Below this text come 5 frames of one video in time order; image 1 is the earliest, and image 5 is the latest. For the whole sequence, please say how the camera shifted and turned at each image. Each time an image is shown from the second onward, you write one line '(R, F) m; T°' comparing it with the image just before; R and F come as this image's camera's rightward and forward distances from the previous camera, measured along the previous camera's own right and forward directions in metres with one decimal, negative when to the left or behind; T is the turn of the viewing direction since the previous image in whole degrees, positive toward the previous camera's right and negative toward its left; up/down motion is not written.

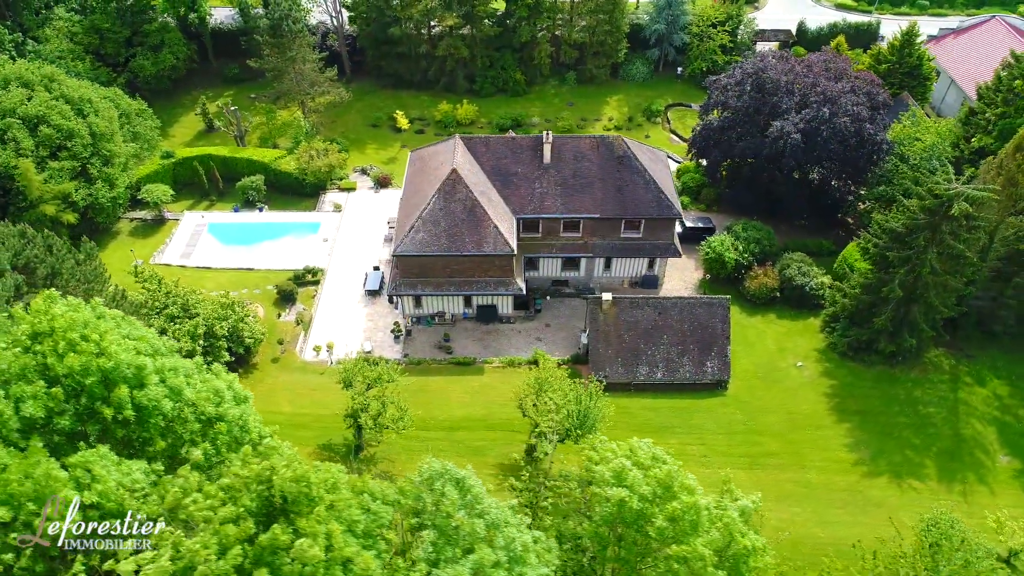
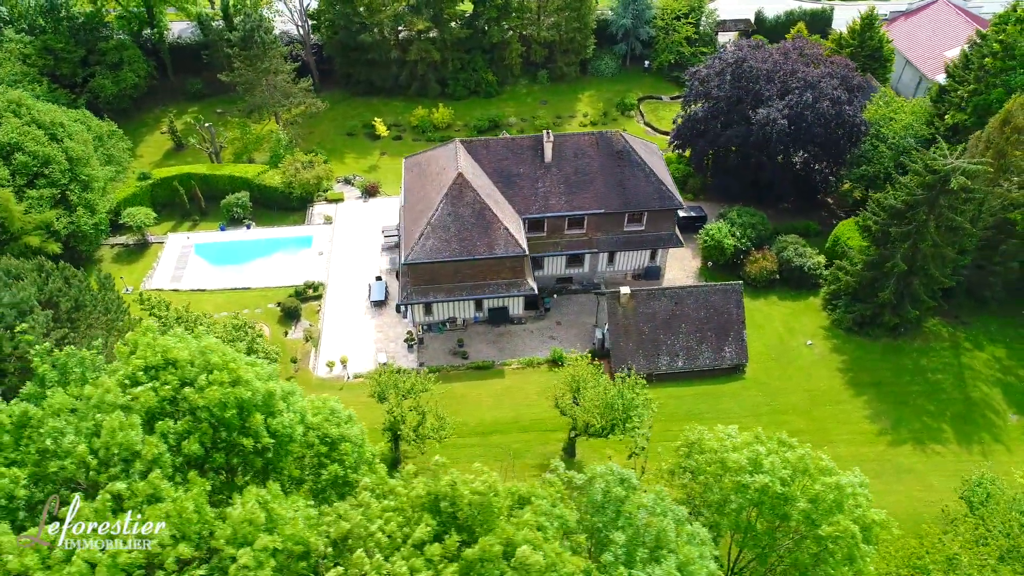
(-3.8, +0.2) m; +4°
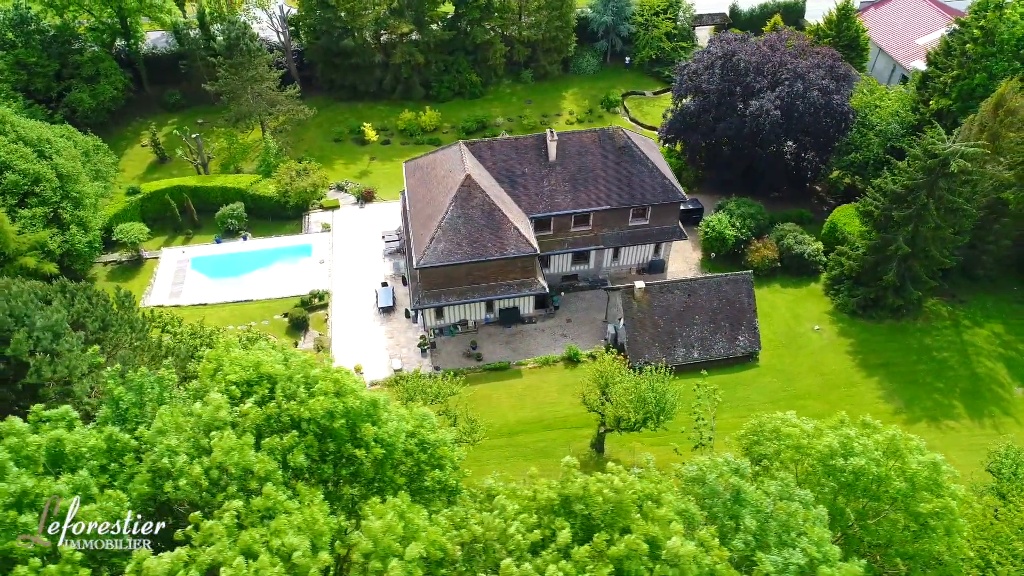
(-2.7, 0.0) m; +3°
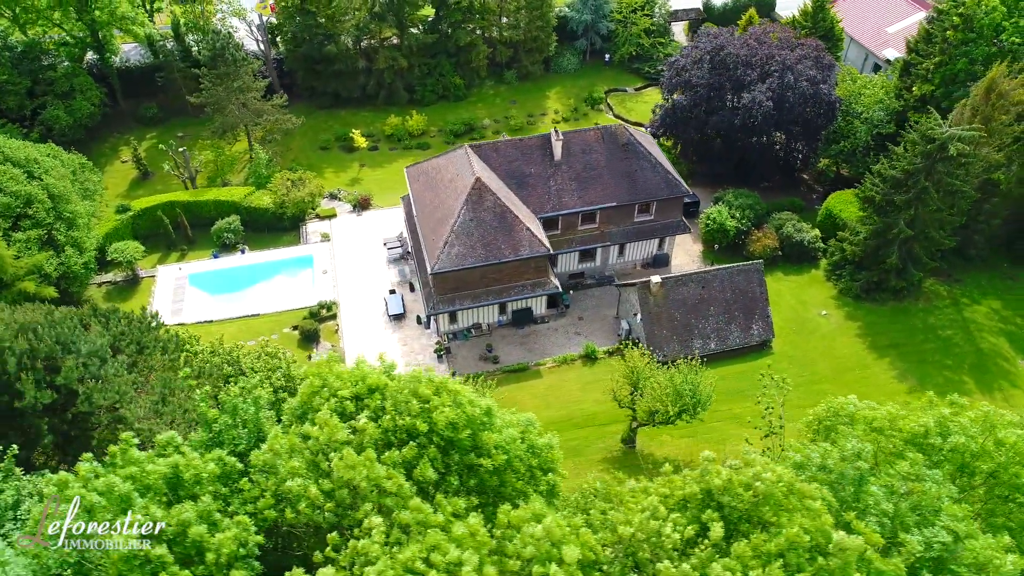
(-3.0, +0.1) m; +3°
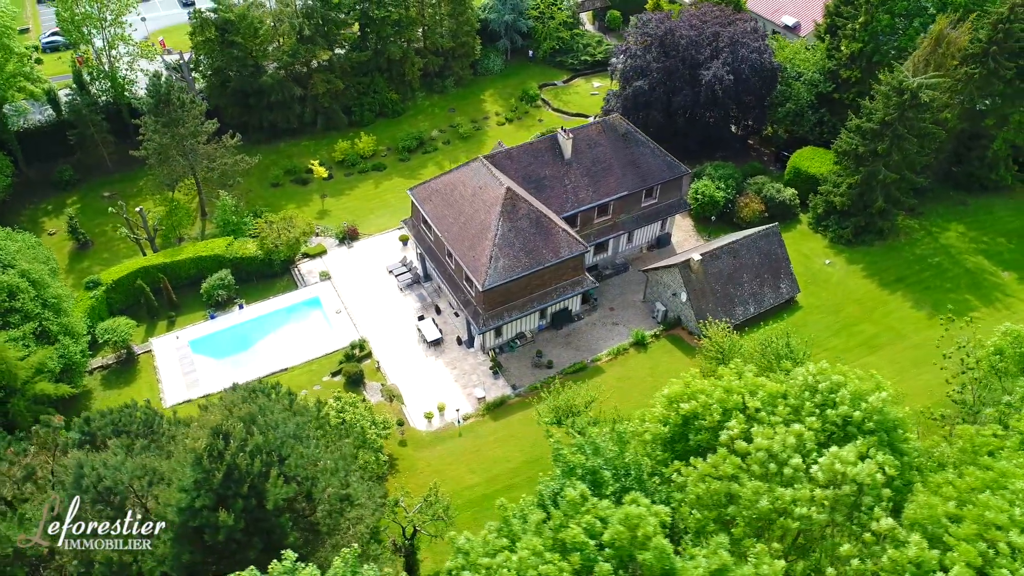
(-10.1, +1.0) m; +10°
